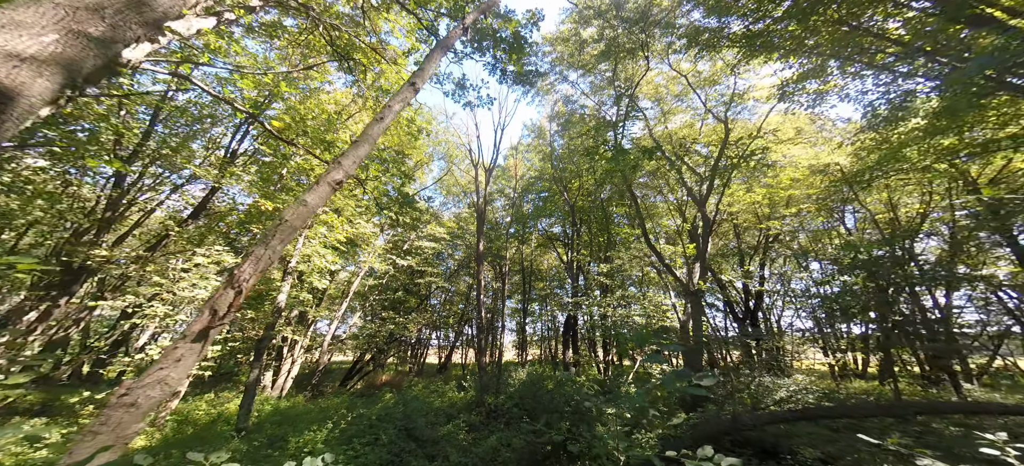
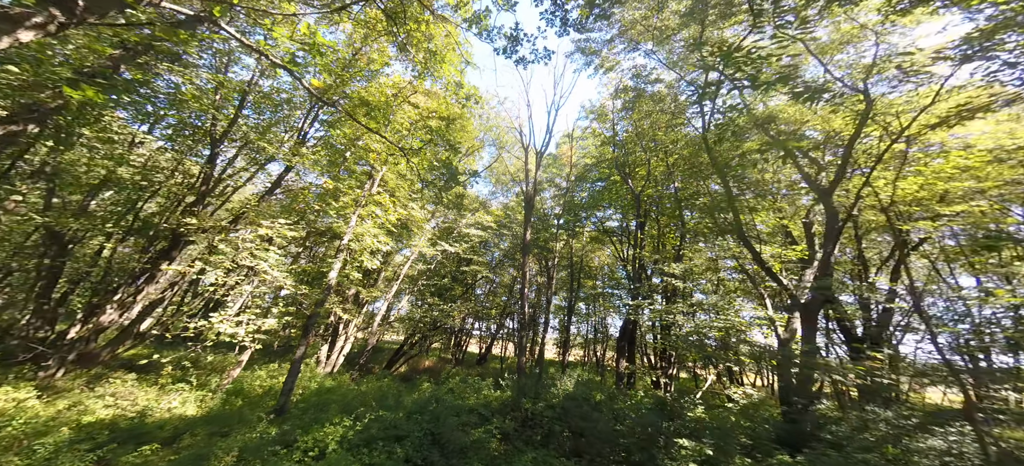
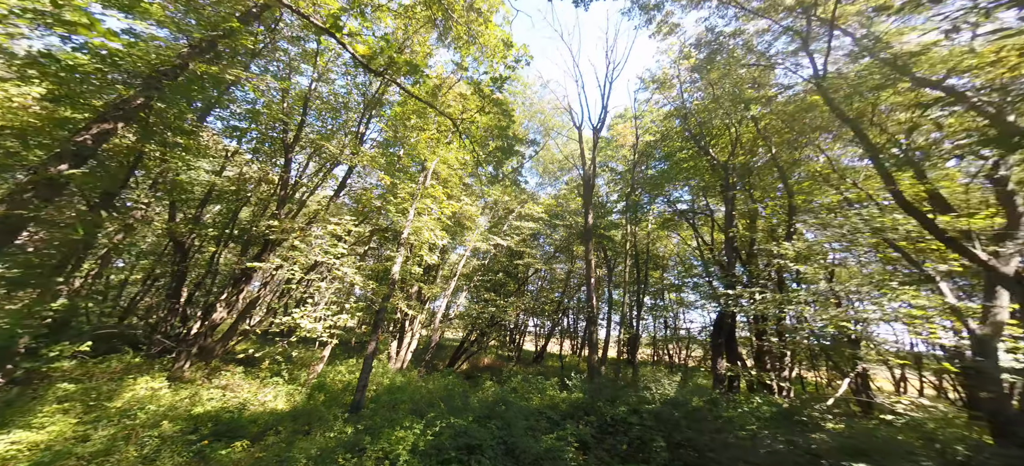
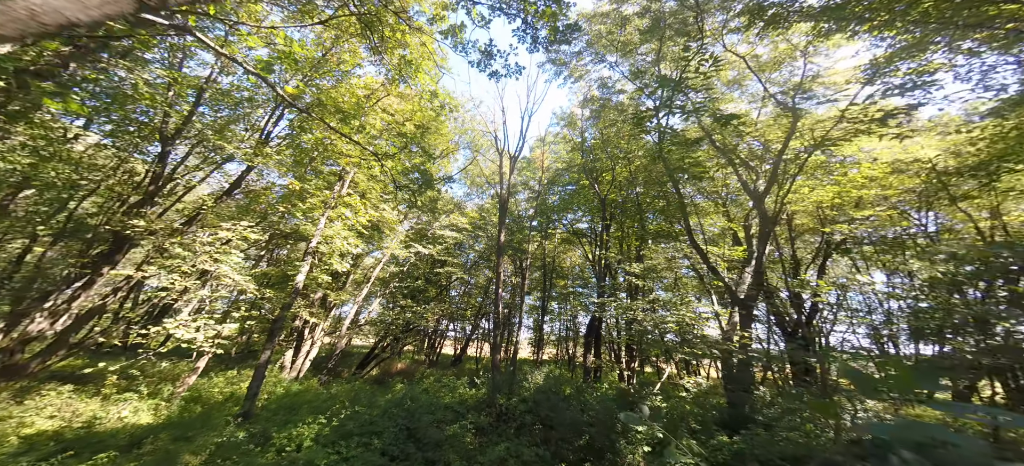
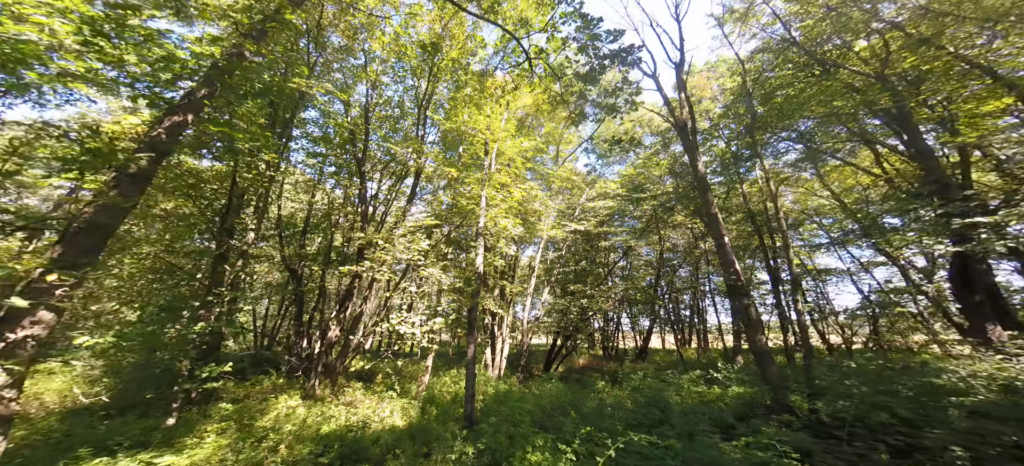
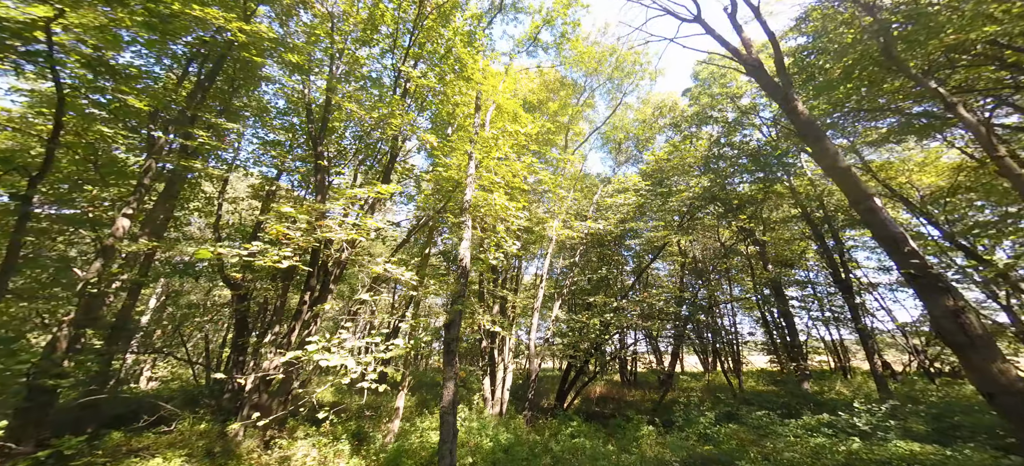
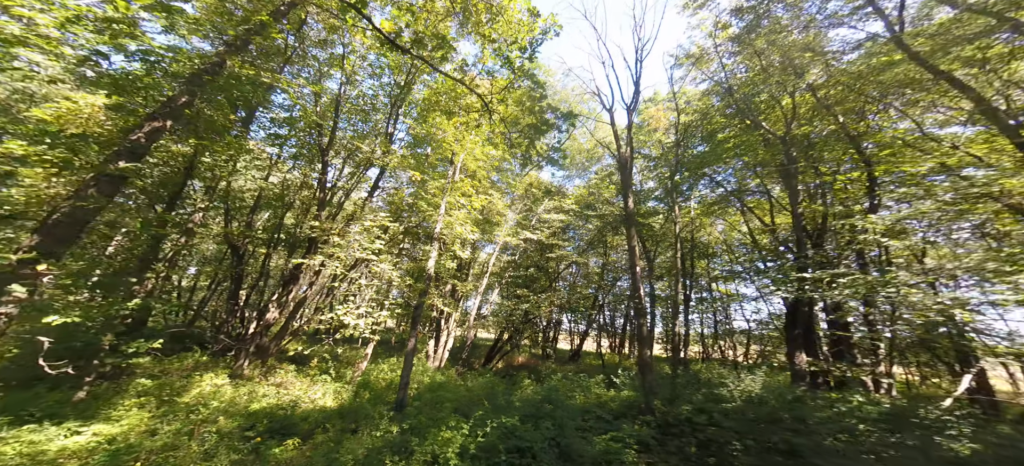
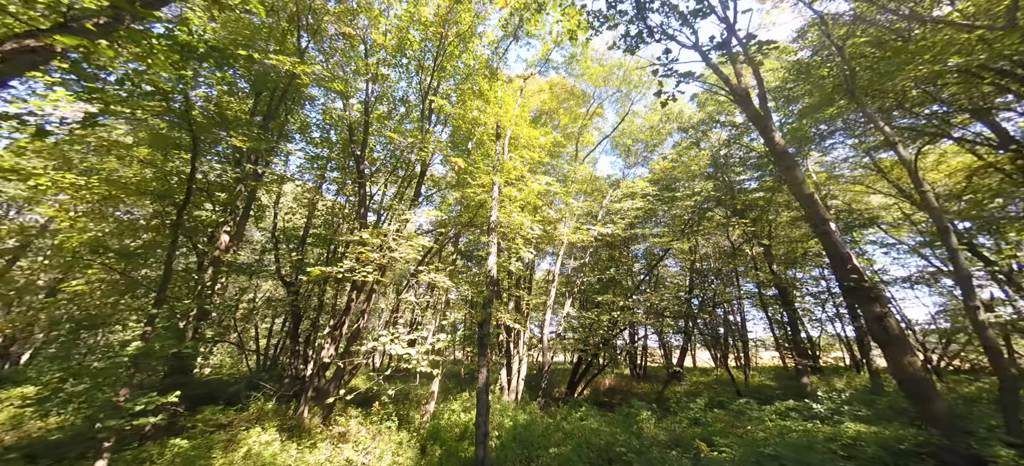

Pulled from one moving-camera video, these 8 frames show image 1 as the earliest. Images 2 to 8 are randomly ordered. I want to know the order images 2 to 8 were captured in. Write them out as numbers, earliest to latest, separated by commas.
4, 2, 3, 7, 5, 8, 6
